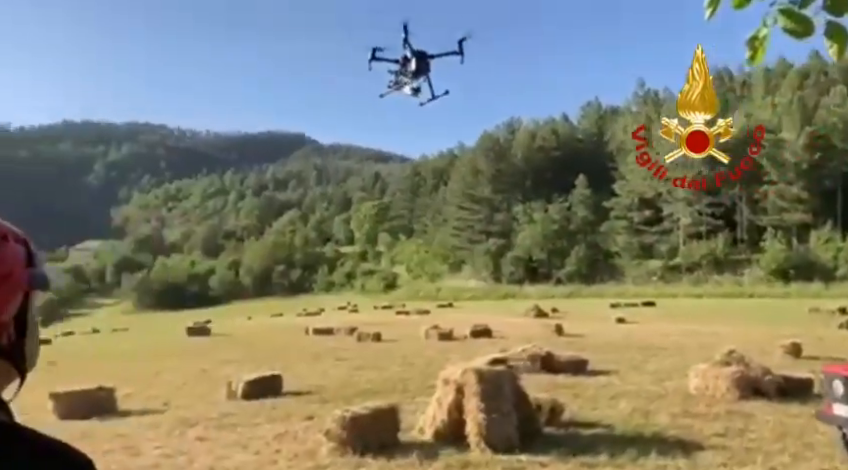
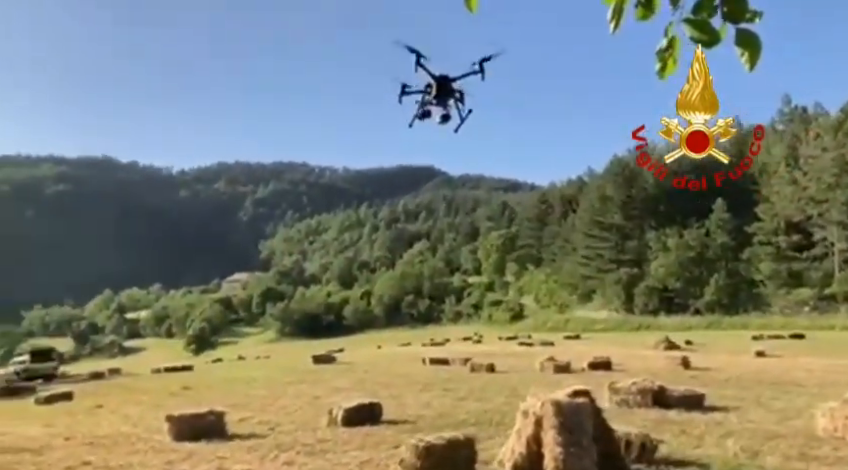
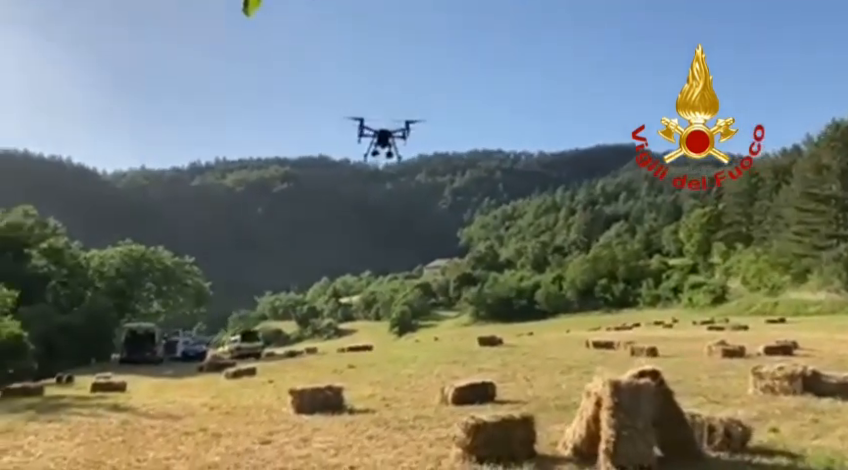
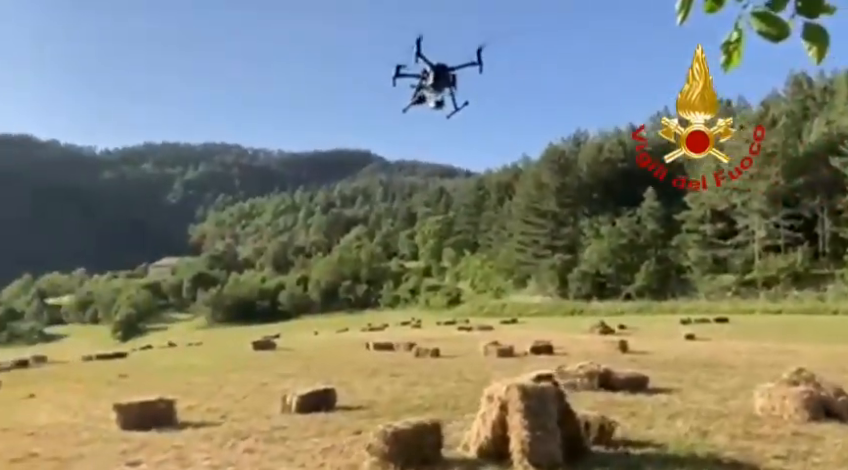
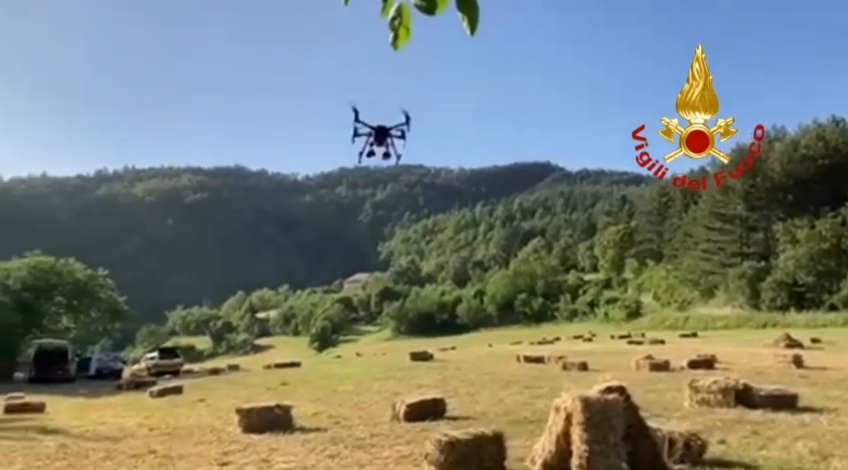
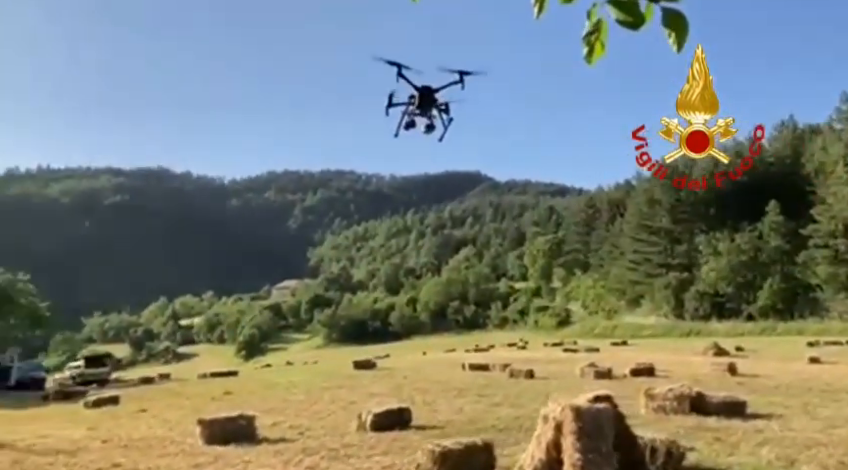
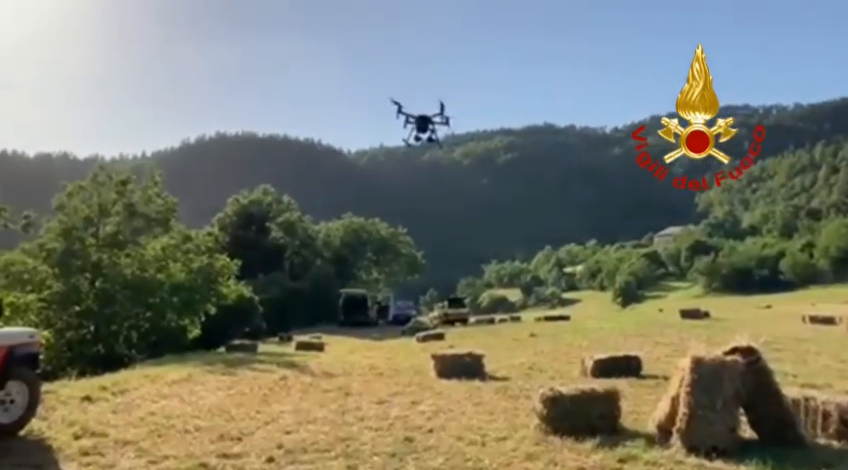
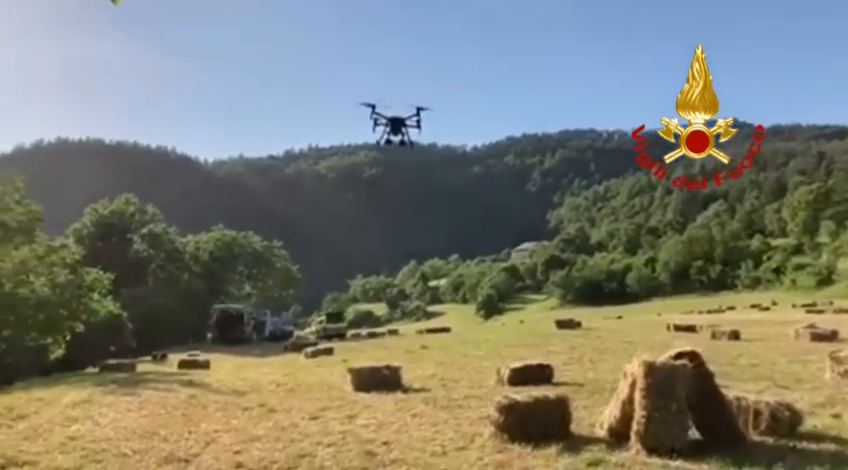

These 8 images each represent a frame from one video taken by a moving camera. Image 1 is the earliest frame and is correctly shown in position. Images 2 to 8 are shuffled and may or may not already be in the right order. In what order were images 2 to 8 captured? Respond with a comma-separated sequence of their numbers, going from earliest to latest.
4, 2, 6, 5, 3, 8, 7
